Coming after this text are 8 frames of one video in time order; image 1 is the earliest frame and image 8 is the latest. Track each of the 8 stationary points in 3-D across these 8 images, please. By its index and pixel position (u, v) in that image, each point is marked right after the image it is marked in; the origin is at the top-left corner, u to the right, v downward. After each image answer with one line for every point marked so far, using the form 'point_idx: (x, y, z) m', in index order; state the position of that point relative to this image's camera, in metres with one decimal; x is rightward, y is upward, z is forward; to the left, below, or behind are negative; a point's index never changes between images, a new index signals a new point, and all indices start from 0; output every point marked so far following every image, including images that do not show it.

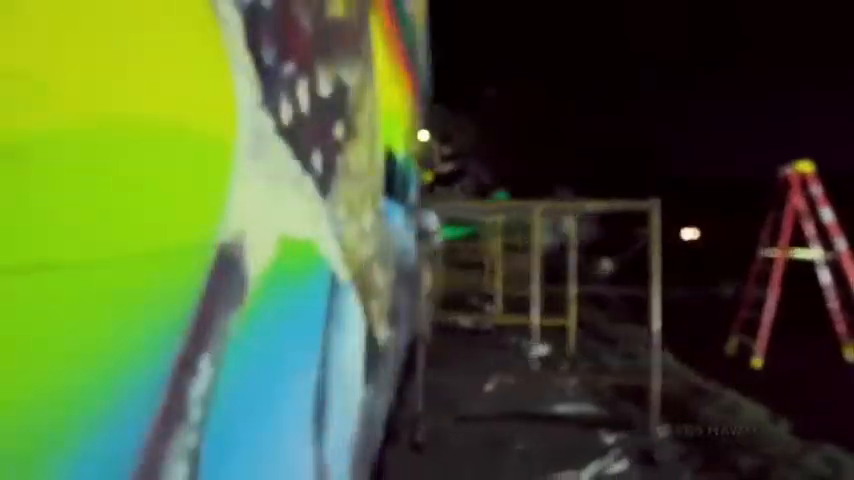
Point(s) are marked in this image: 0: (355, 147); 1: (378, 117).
0: (-0.4, +0.6, +3.0) m
1: (-0.3, +0.9, +3.7) m
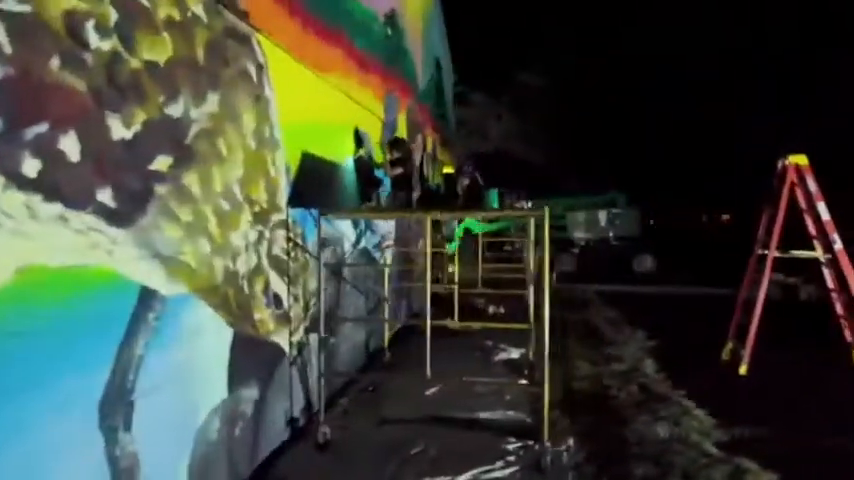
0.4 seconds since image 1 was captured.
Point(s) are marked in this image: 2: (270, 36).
0: (-1.4, +0.5, +3.3) m
1: (-1.2, +0.8, +3.9) m
2: (-1.2, +1.6, +4.0) m
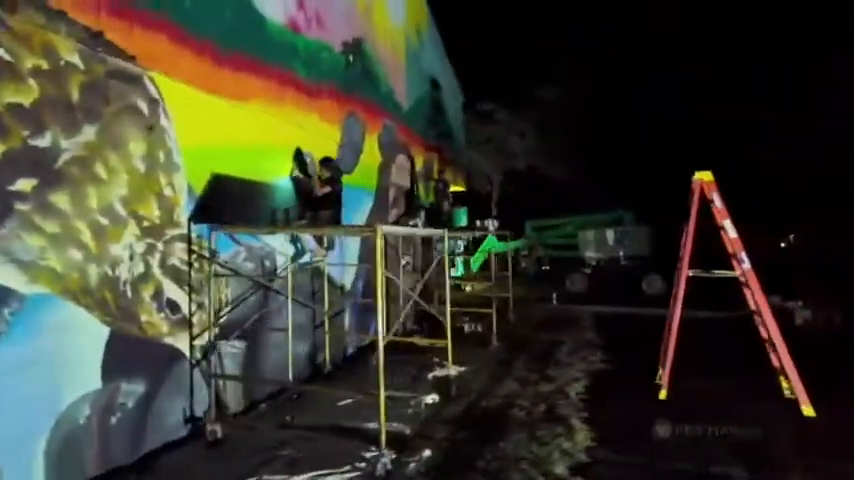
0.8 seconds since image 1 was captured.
0: (-2.6, +0.3, +3.9) m
1: (-2.3, +0.7, +4.5) m
2: (-2.3, +1.5, +4.6) m
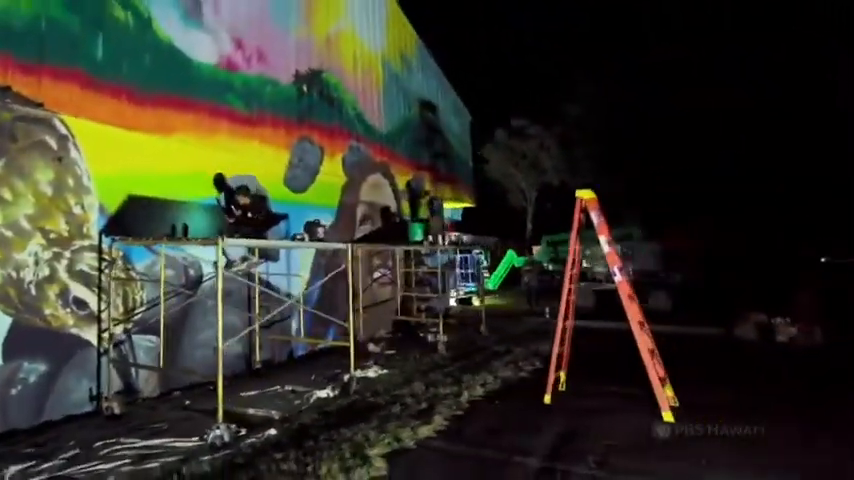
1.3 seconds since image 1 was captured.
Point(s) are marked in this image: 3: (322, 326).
0: (-4.2, +0.2, +5.0) m
1: (-3.9, +0.6, +5.6) m
2: (-3.8, +1.4, +5.8) m
3: (-2.0, -1.6, +9.7) m
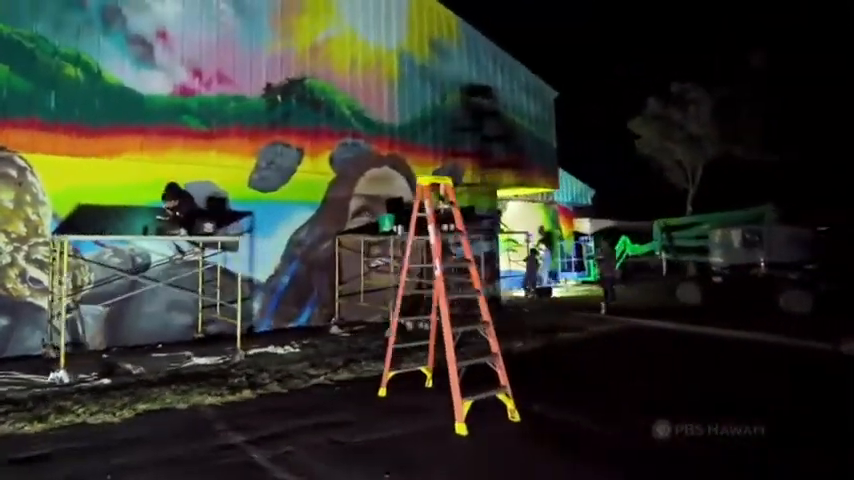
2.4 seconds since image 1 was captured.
0: (-6.9, +0.2, +7.8) m
1: (-6.4, +0.6, +8.3) m
2: (-6.2, +1.4, +8.3) m
3: (-2.8, -1.4, +11.2) m
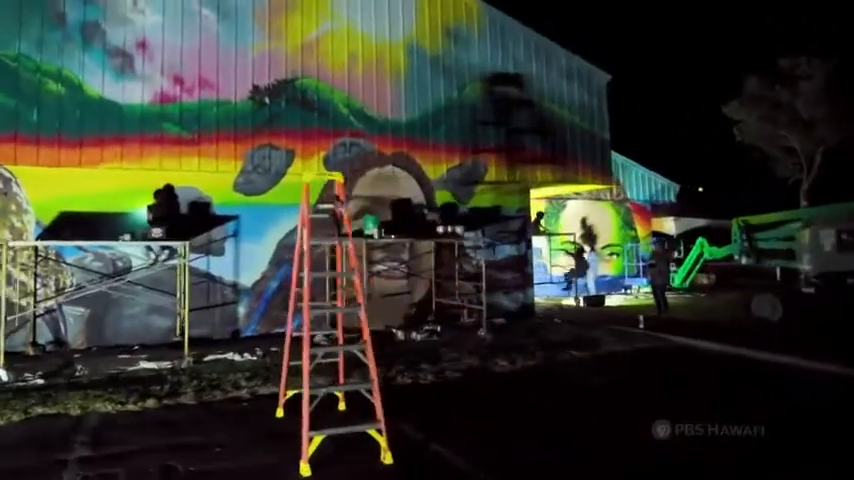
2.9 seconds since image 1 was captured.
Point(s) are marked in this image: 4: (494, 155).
0: (-7.8, +0.2, +8.6) m
1: (-7.1, +0.5, +8.9) m
2: (-7.0, +1.3, +9.0) m
3: (-3.0, -1.5, +11.0) m
4: (+1.7, +2.2, +13.6) m
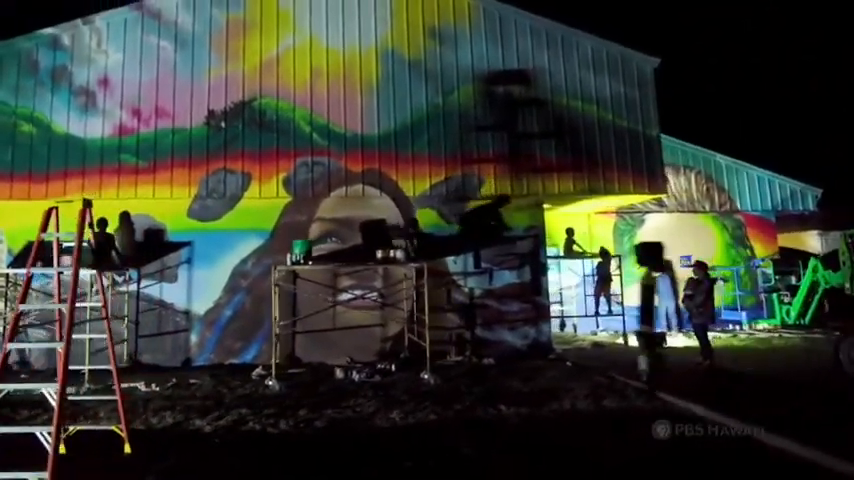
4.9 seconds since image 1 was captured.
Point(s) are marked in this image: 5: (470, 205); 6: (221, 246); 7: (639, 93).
0: (-9.1, -0.4, +9.9) m
1: (-8.4, 0.0, +10.0) m
2: (-8.3, +0.8, +10.0) m
3: (-3.9, -2.0, +10.5) m
4: (+1.4, +1.7, +11.7) m
5: (+0.9, +0.9, +11.6) m
6: (-4.1, -0.1, +10.6) m
7: (+5.1, +3.5, +12.6) m
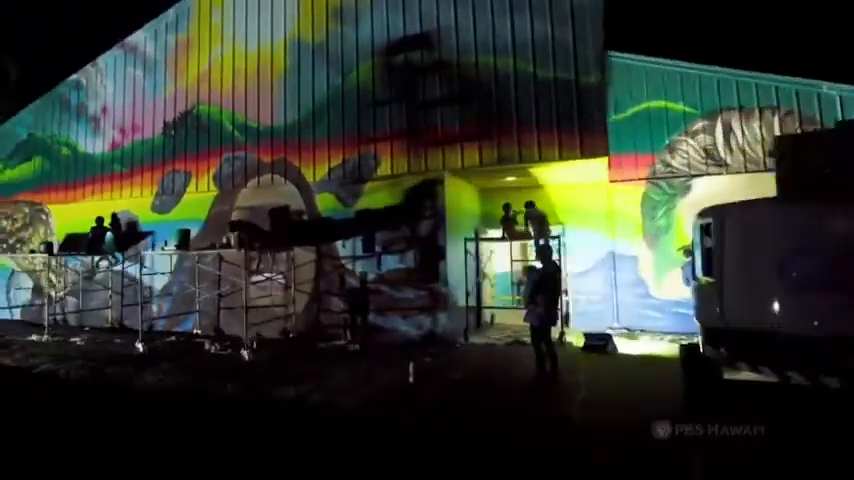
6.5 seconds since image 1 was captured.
0: (-10.9, -0.2, +14.5) m
1: (-10.2, +0.2, +14.2) m
2: (-10.1, +1.0, +14.2) m
3: (-5.9, -1.8, +12.6) m
4: (-0.8, +2.0, +11.0) m
5: (-1.3, +1.2, +11.2) m
6: (-6.2, +0.1, +12.8) m
7: (+2.8, +3.9, +10.1) m
